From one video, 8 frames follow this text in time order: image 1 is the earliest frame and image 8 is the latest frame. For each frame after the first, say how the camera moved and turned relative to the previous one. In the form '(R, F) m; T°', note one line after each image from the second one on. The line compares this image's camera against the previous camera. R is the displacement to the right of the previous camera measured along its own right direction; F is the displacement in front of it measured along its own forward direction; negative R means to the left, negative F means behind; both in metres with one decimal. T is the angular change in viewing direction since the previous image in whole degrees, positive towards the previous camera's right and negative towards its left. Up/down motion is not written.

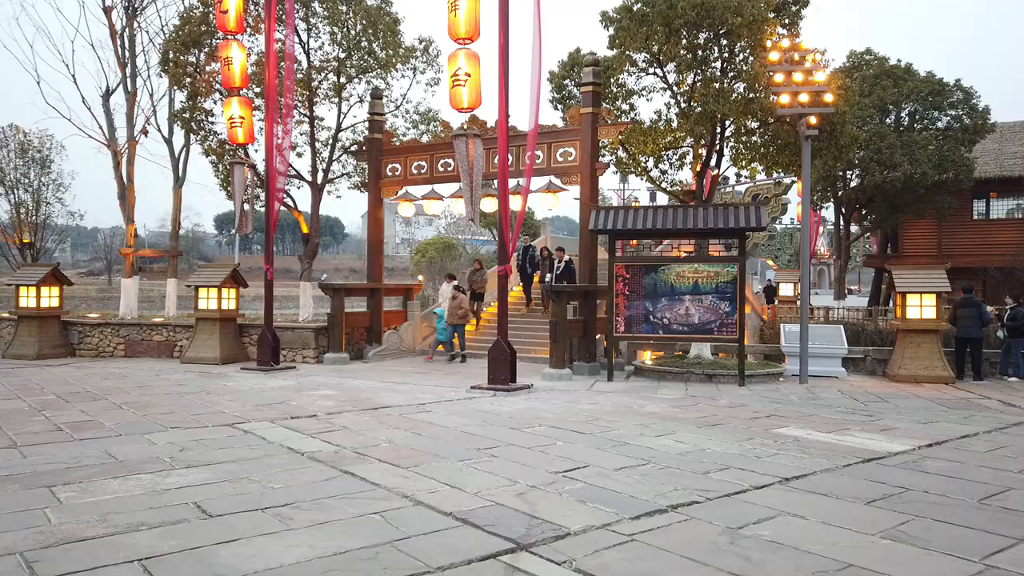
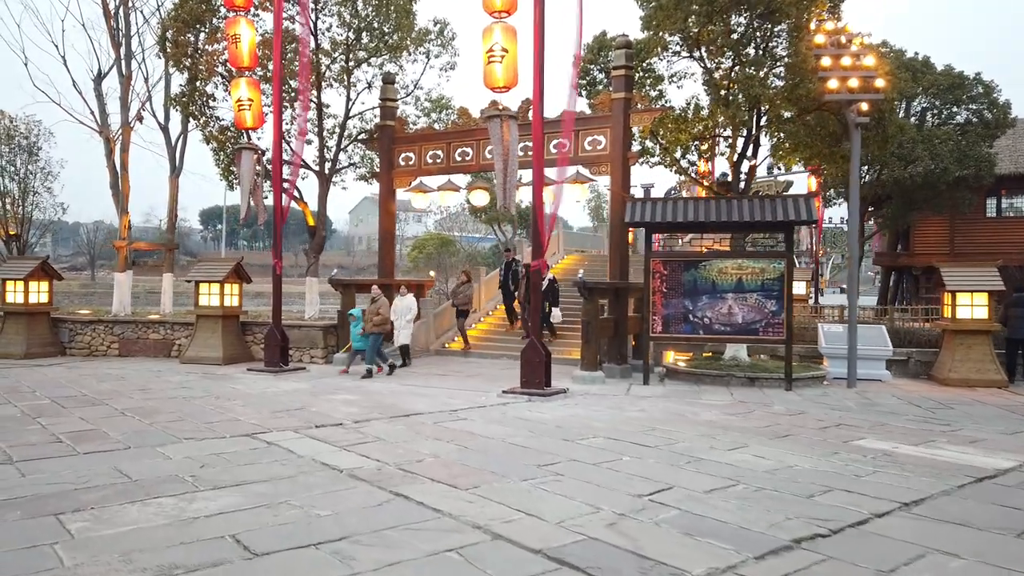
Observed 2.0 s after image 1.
(-0.7, +0.7) m; +1°
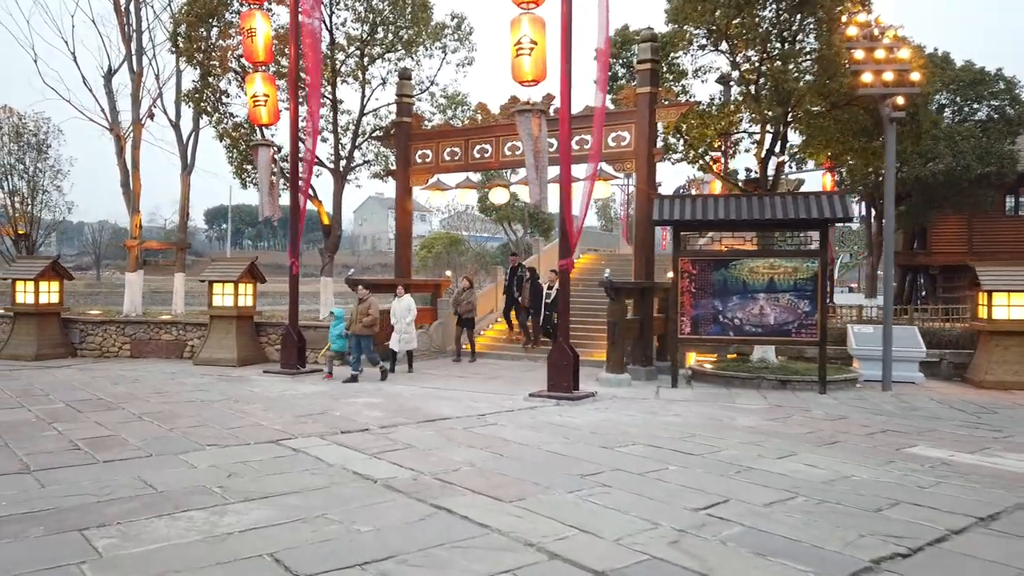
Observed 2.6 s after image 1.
(-0.3, +0.3) m; 0°
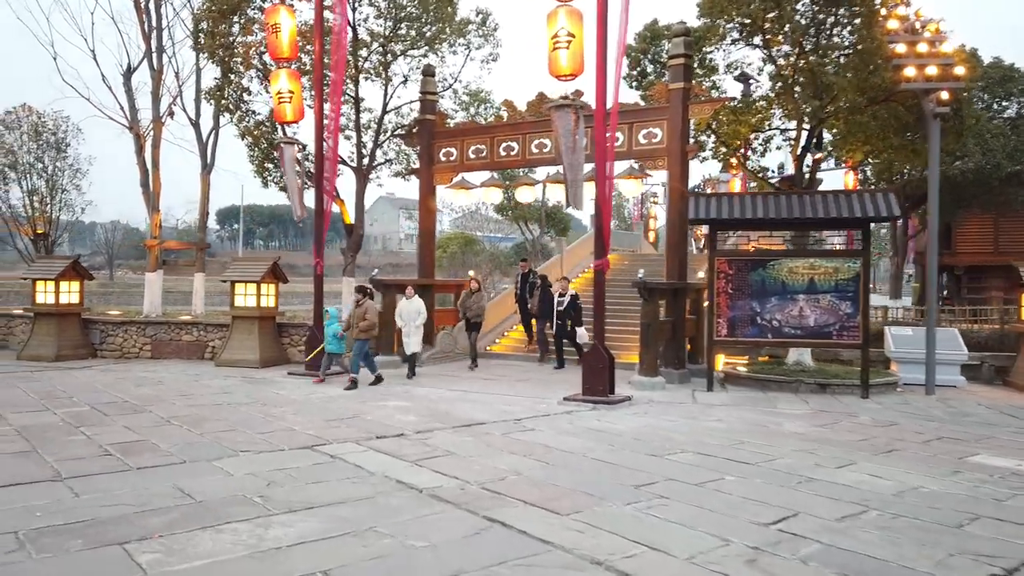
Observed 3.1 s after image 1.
(-0.3, +0.2) m; -1°
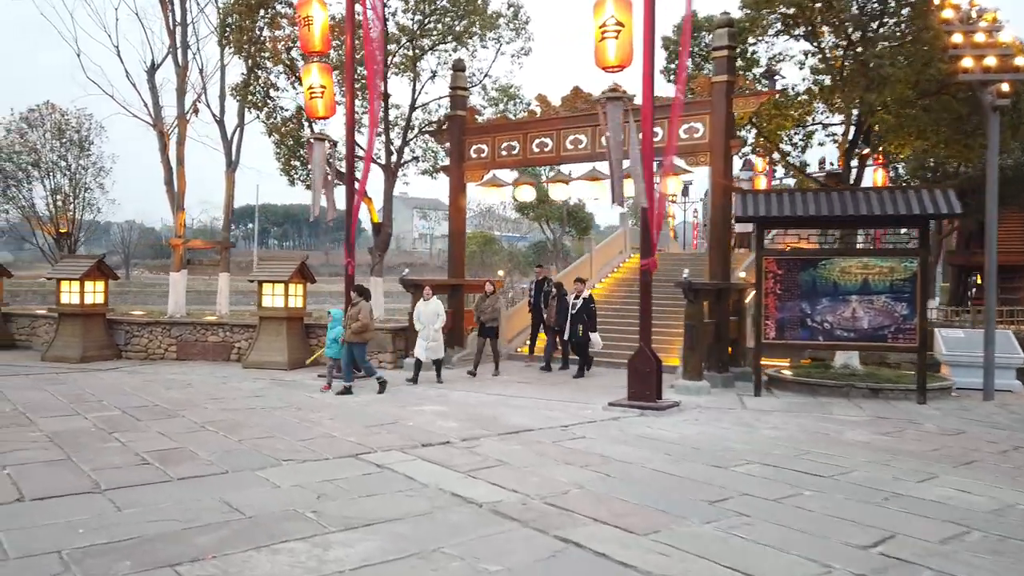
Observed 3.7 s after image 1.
(-0.4, +0.3) m; -1°
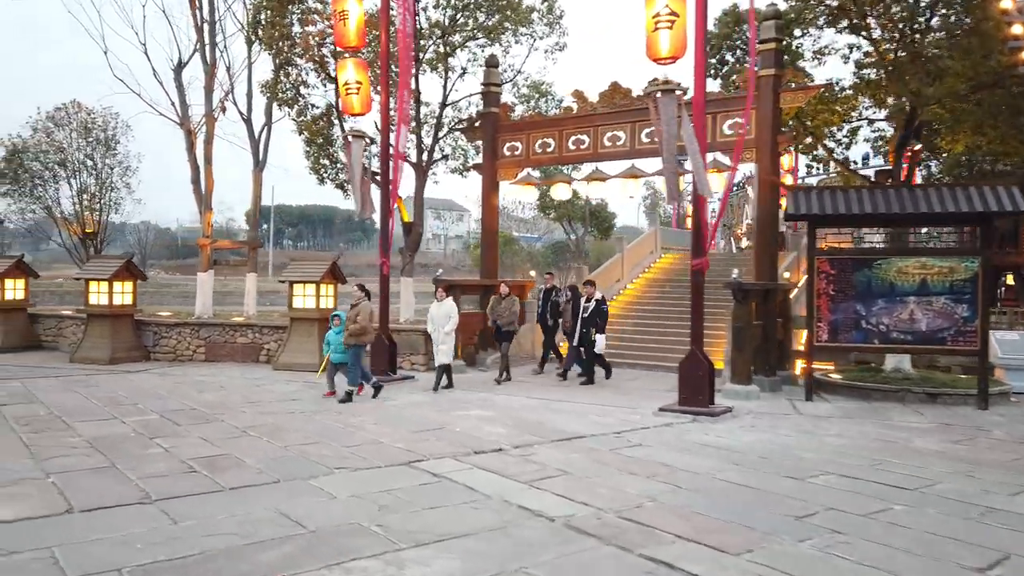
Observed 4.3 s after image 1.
(-0.4, +0.3) m; -1°
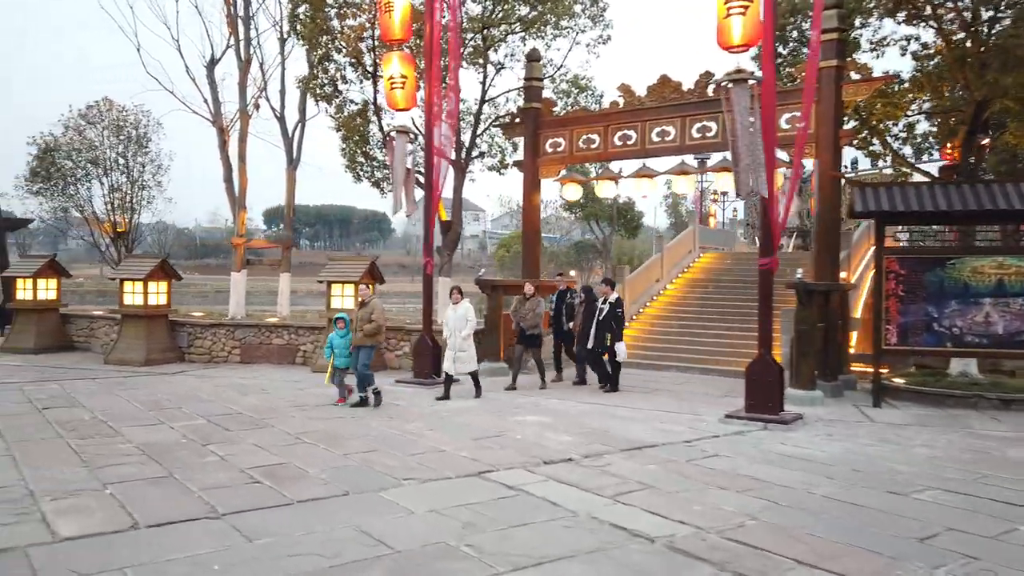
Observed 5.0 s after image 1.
(-0.5, +0.3) m; -1°
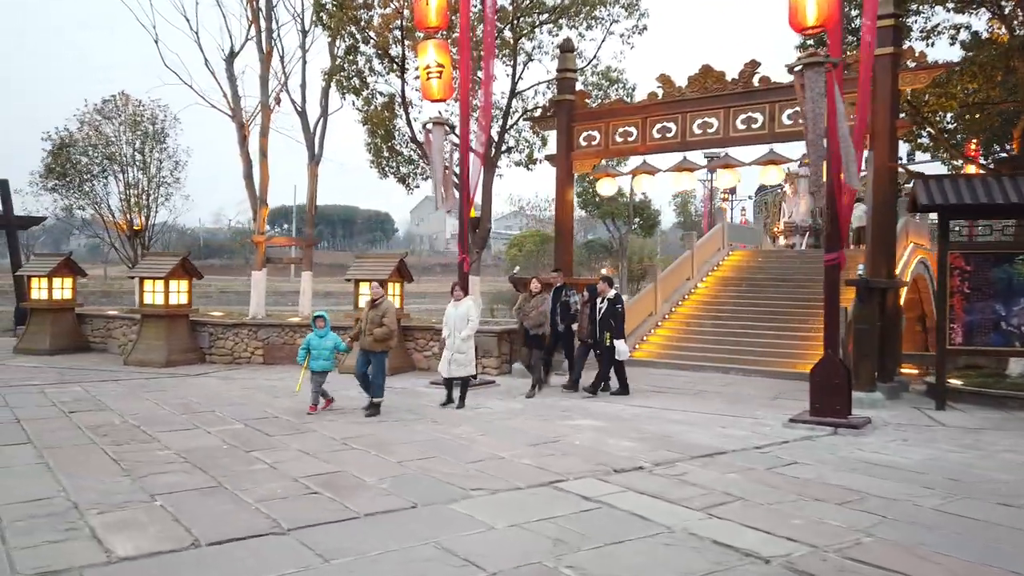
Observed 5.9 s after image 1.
(-0.5, +0.4) m; 0°
